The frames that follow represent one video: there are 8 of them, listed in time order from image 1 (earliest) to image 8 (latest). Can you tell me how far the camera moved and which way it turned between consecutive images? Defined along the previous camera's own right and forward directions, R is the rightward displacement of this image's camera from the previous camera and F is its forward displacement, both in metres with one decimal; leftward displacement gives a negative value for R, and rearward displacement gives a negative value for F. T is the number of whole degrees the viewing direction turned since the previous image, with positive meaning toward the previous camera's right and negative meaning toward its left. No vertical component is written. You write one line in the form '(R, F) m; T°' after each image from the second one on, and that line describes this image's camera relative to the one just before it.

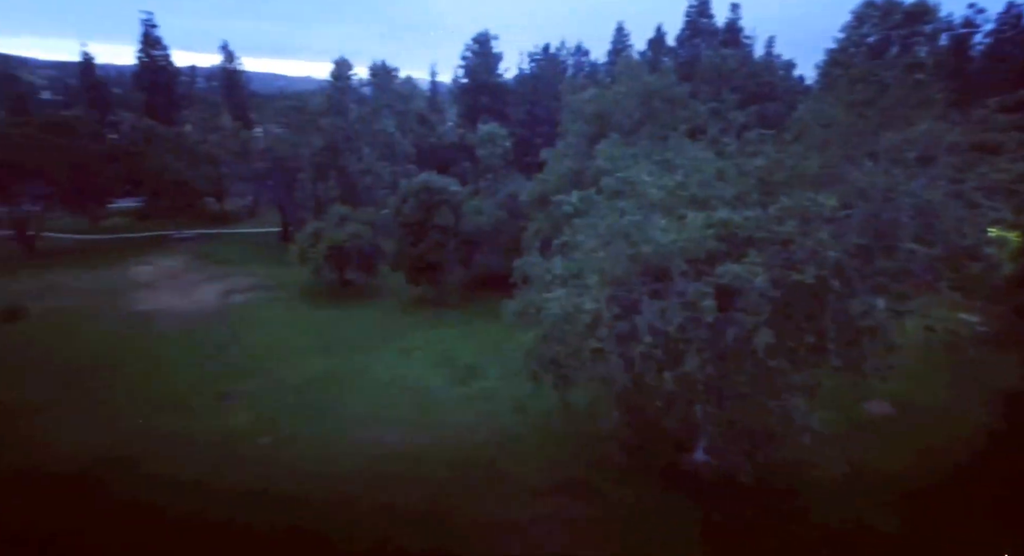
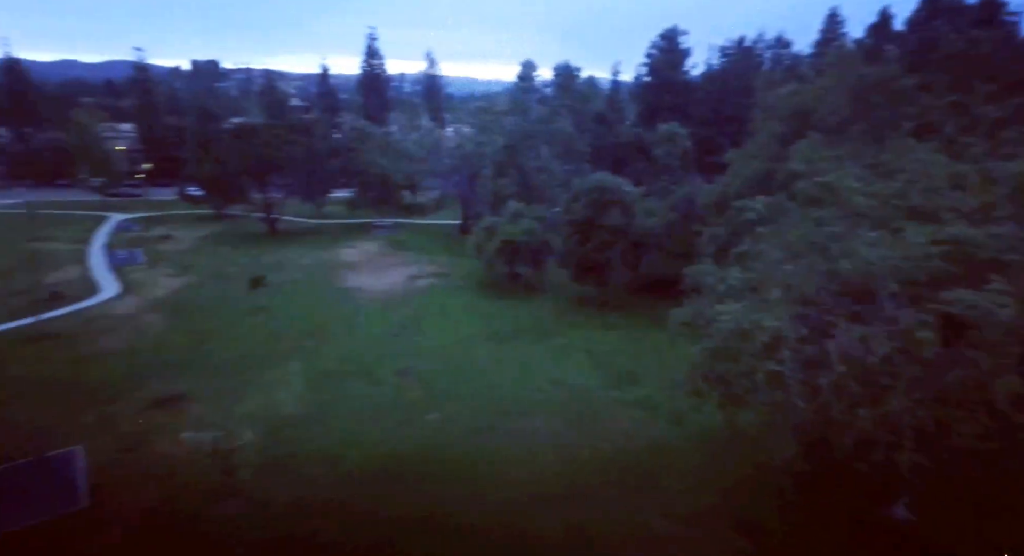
(+0.1, +0.1) m; -18°
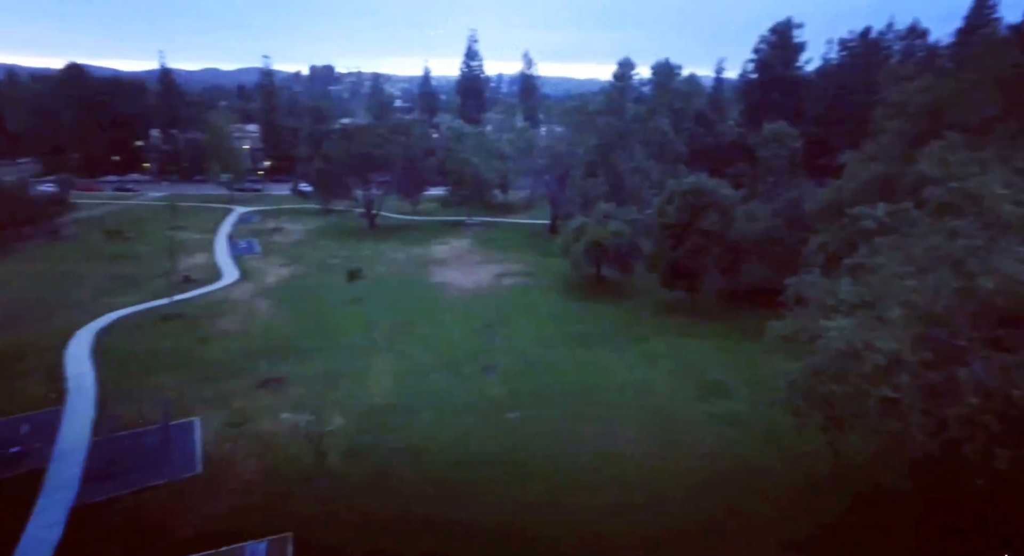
(0.0, +0.1) m; -9°
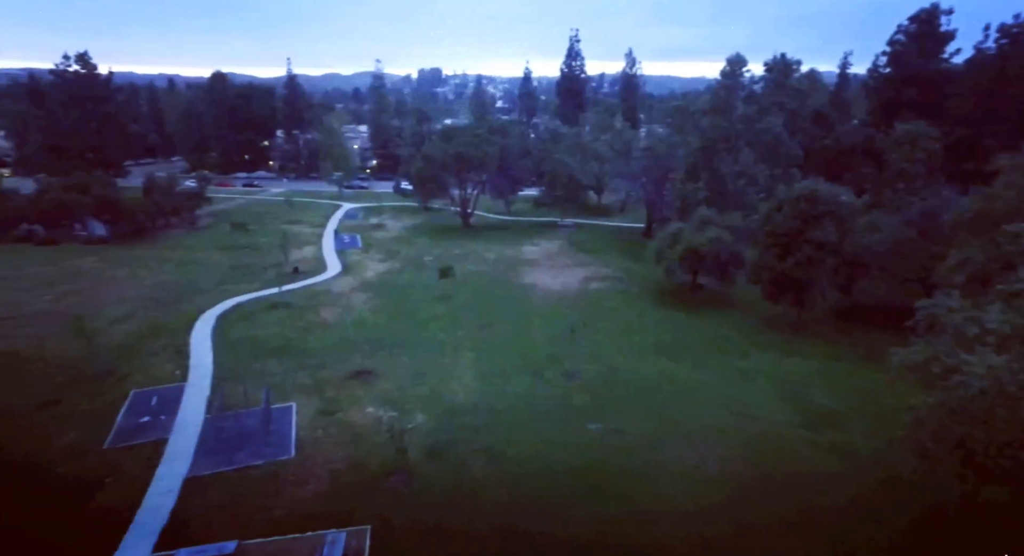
(+0.1, +0.3) m; -9°
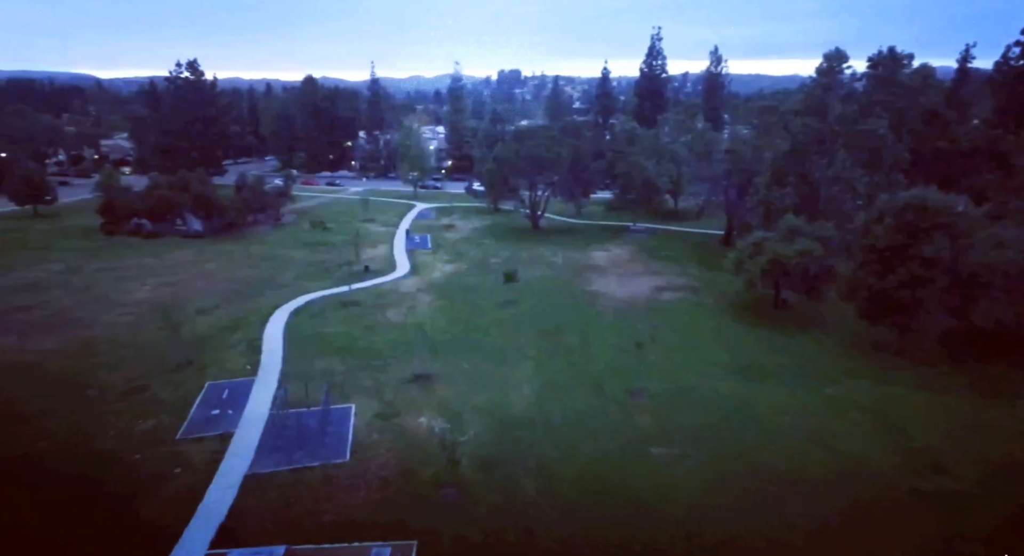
(+0.2, +0.5) m; -7°
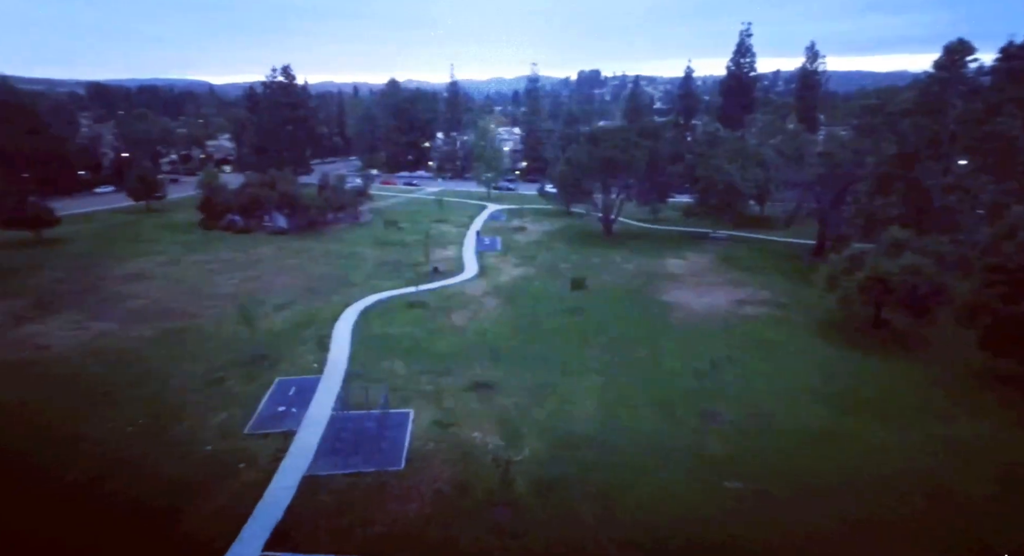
(+0.1, +0.5) m; -7°
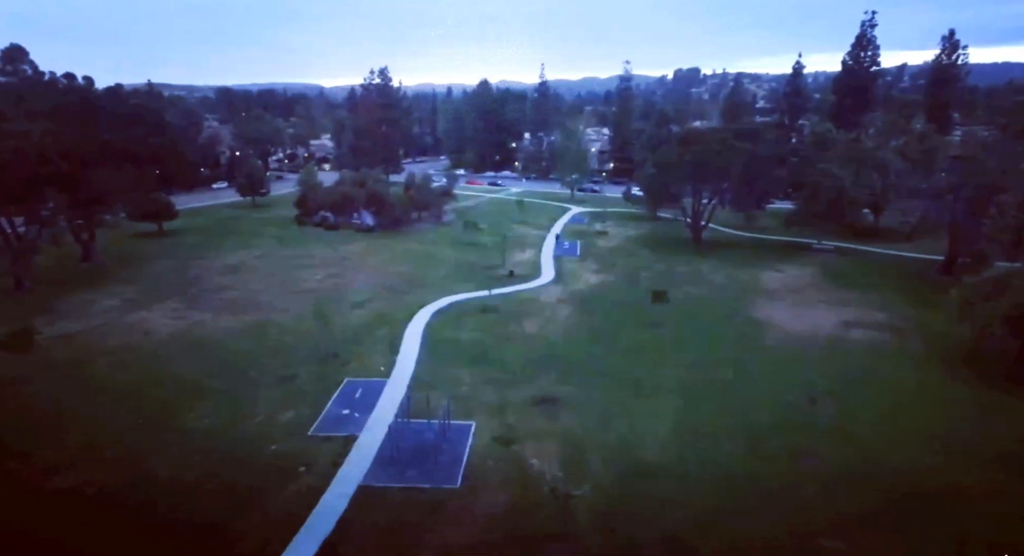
(+0.3, +0.7) m; -9°
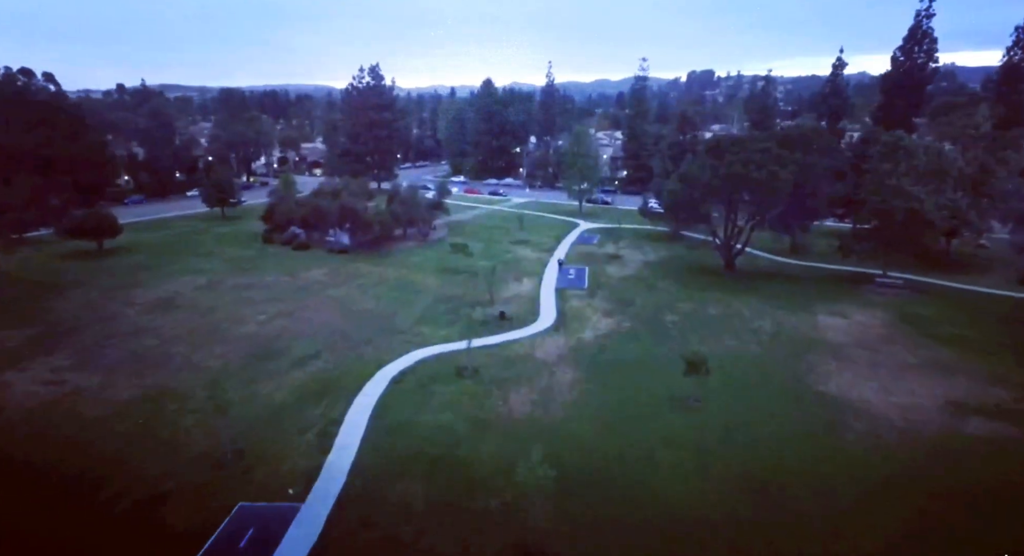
(+0.6, +4.4) m; -1°
